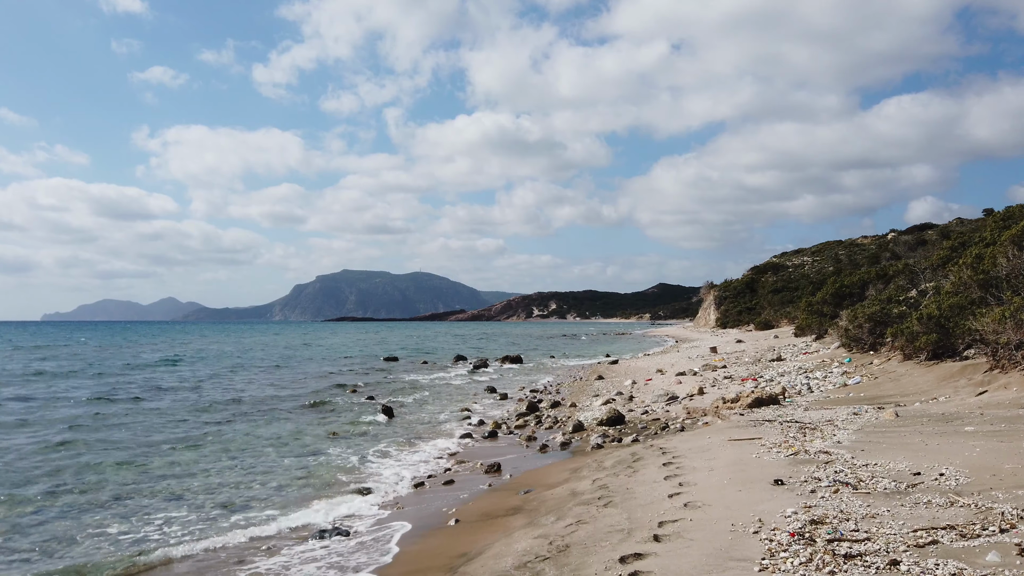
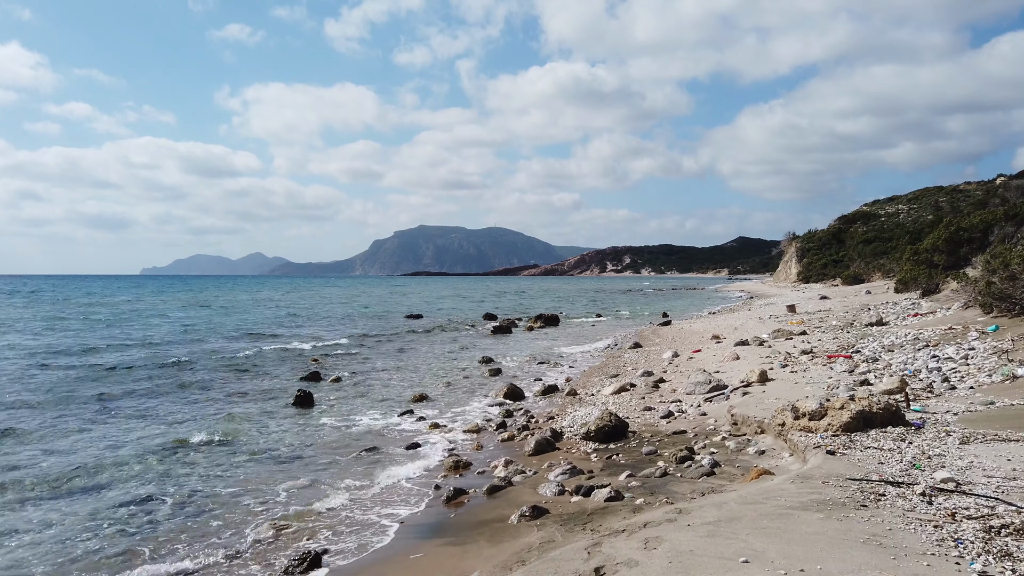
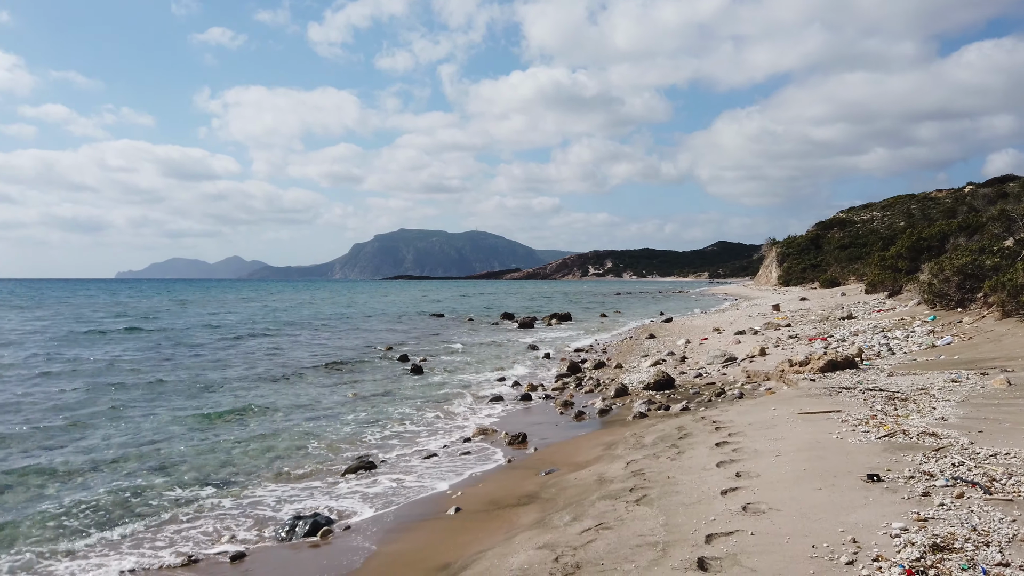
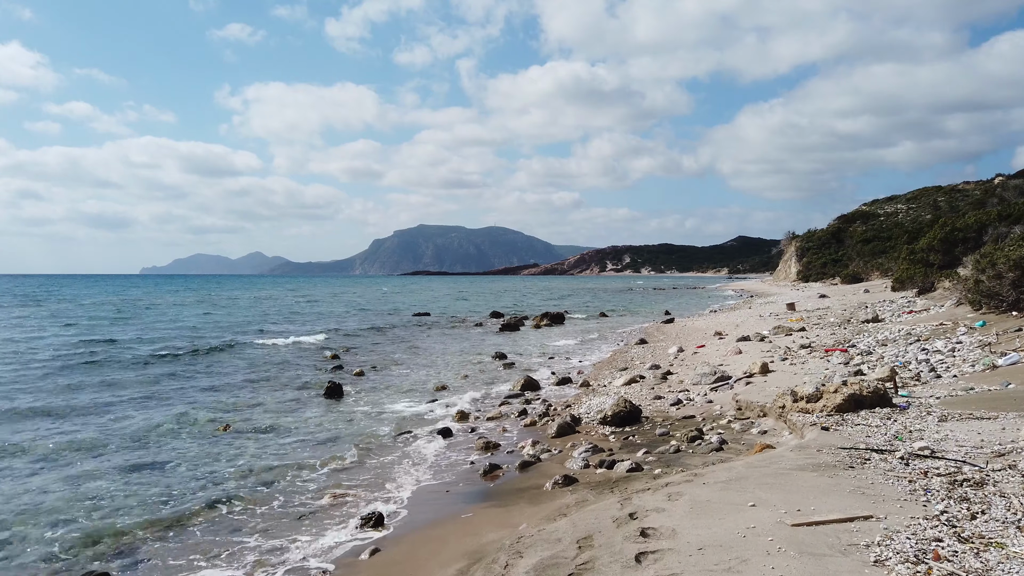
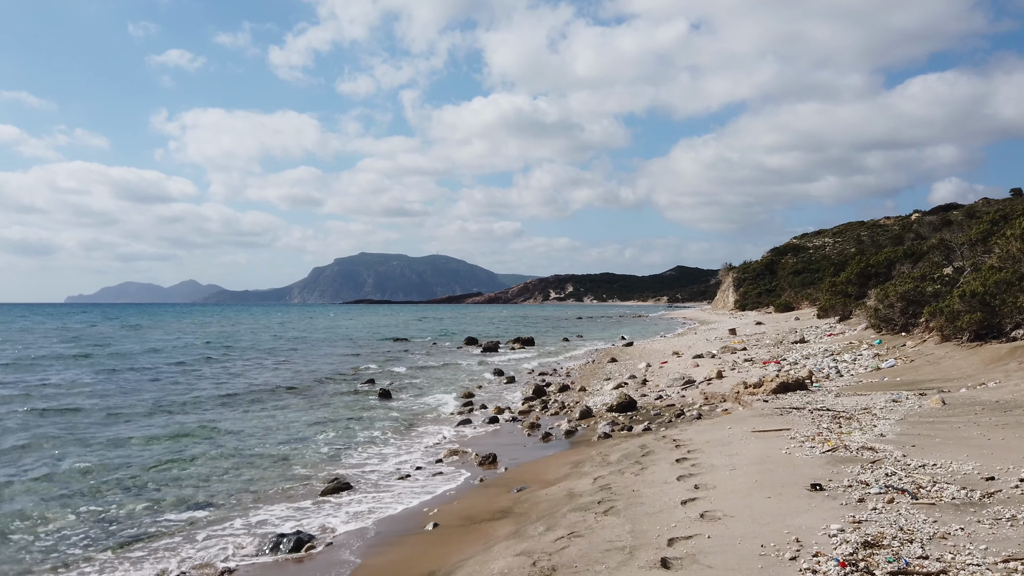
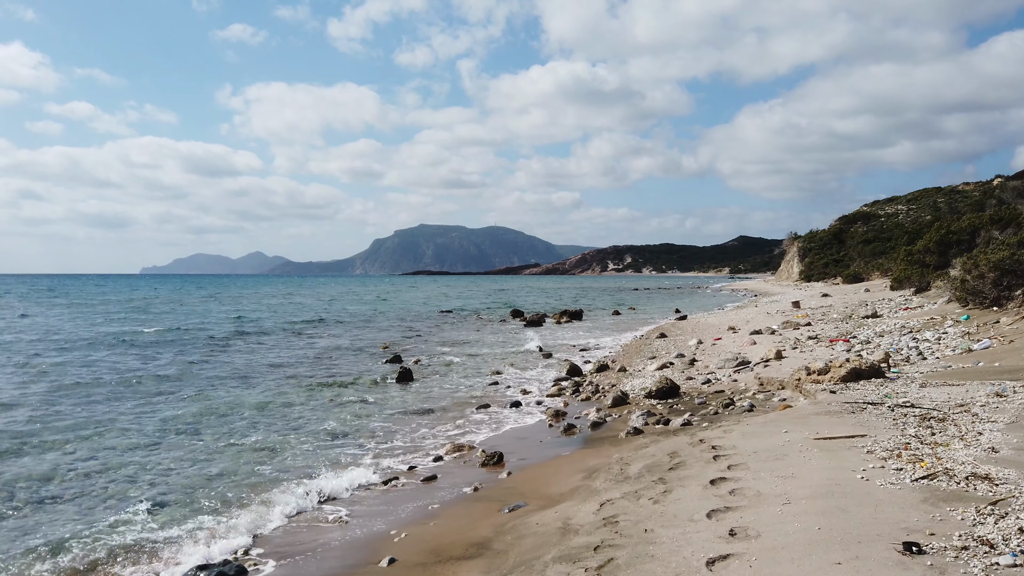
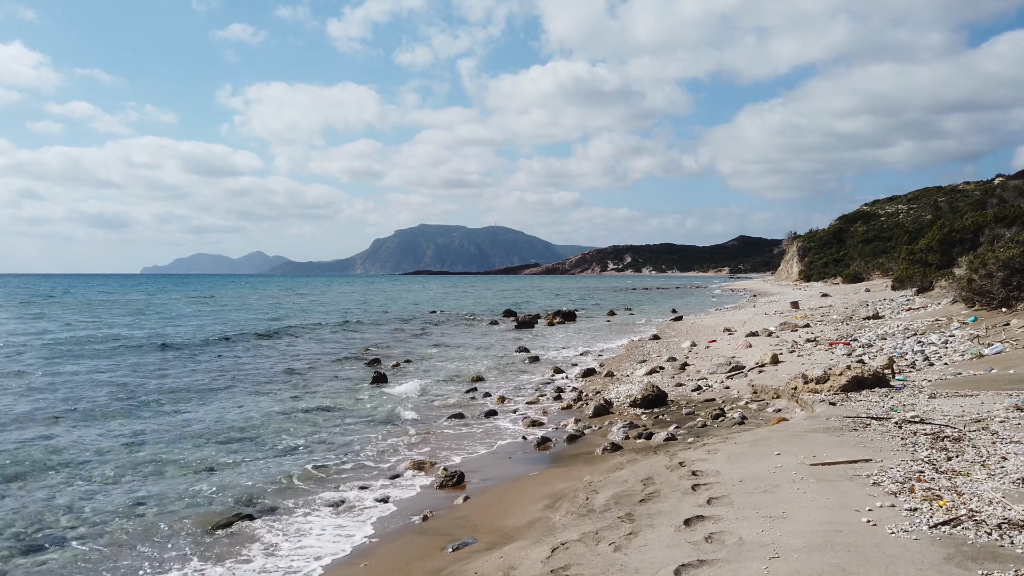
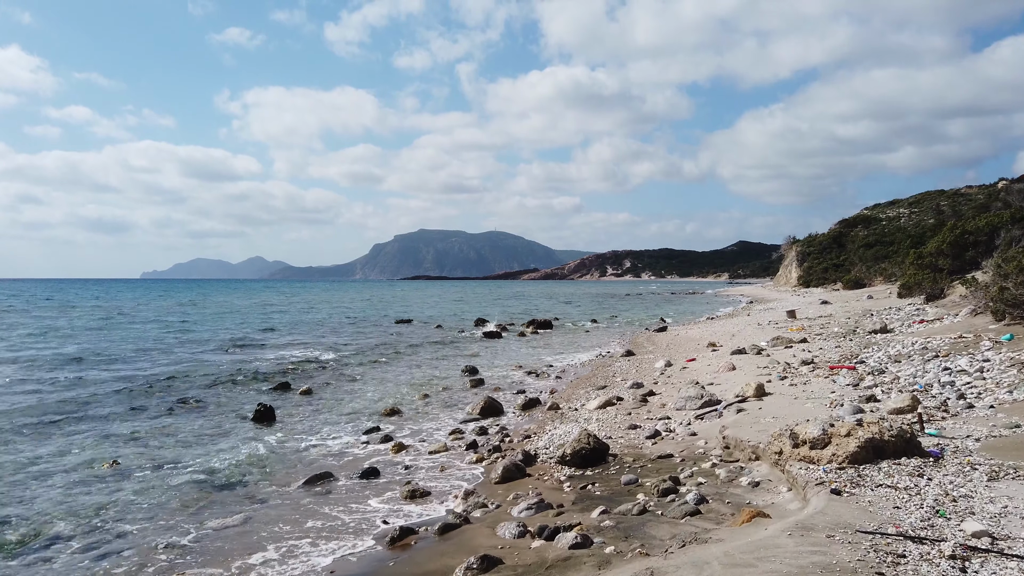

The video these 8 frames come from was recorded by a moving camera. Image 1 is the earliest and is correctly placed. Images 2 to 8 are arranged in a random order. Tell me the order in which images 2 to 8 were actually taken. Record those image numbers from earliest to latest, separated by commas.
5, 3, 6, 7, 4, 2, 8
